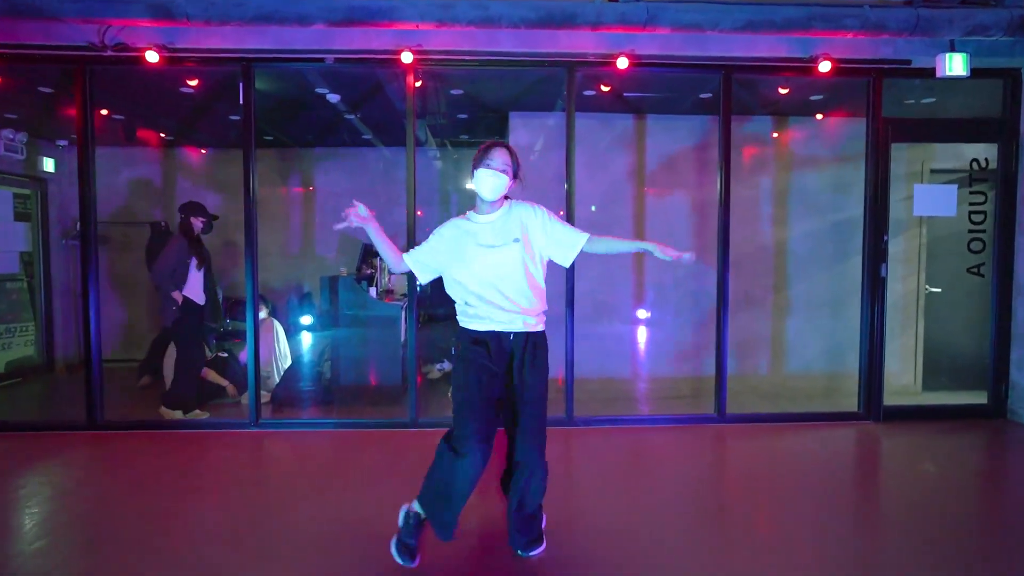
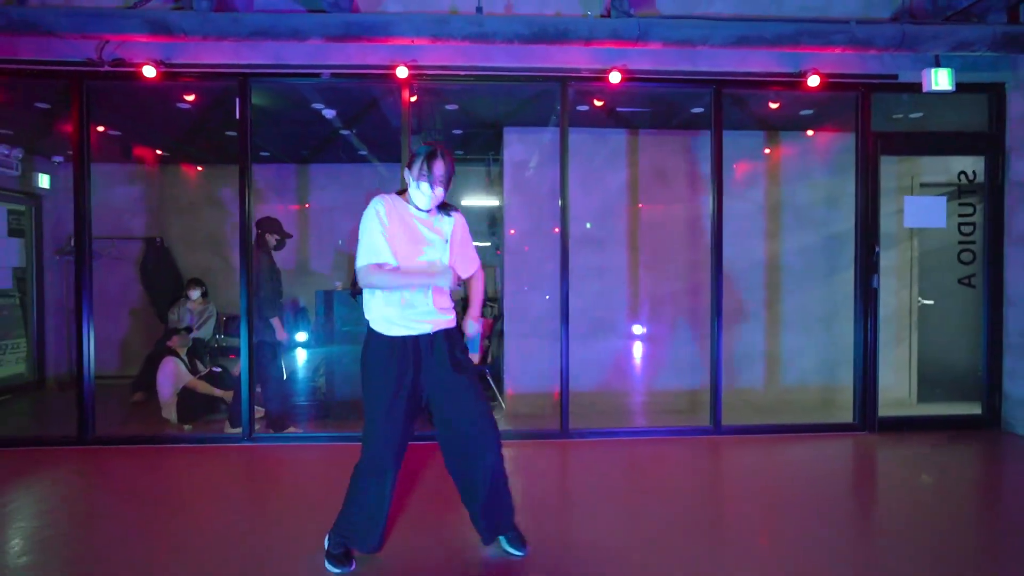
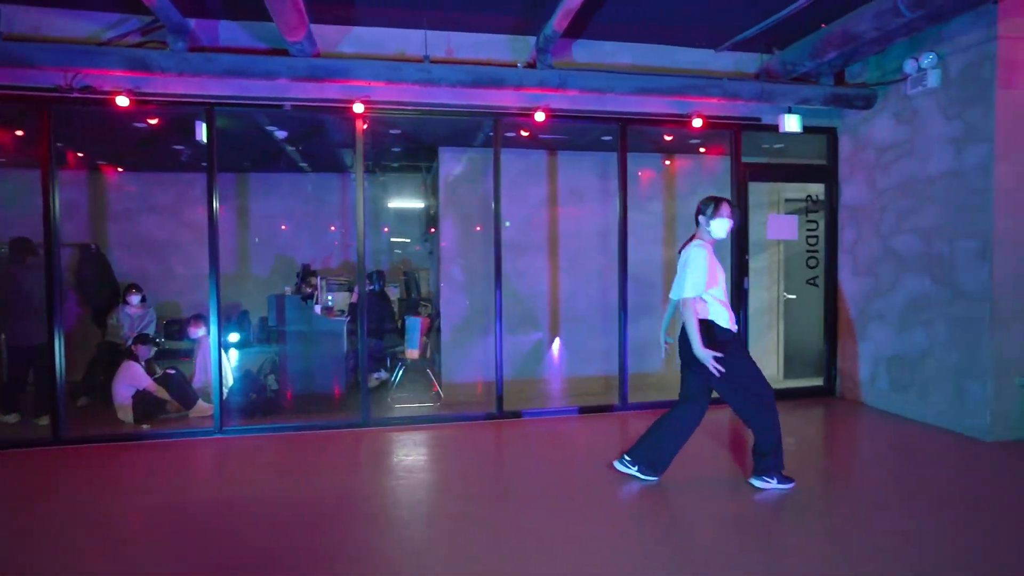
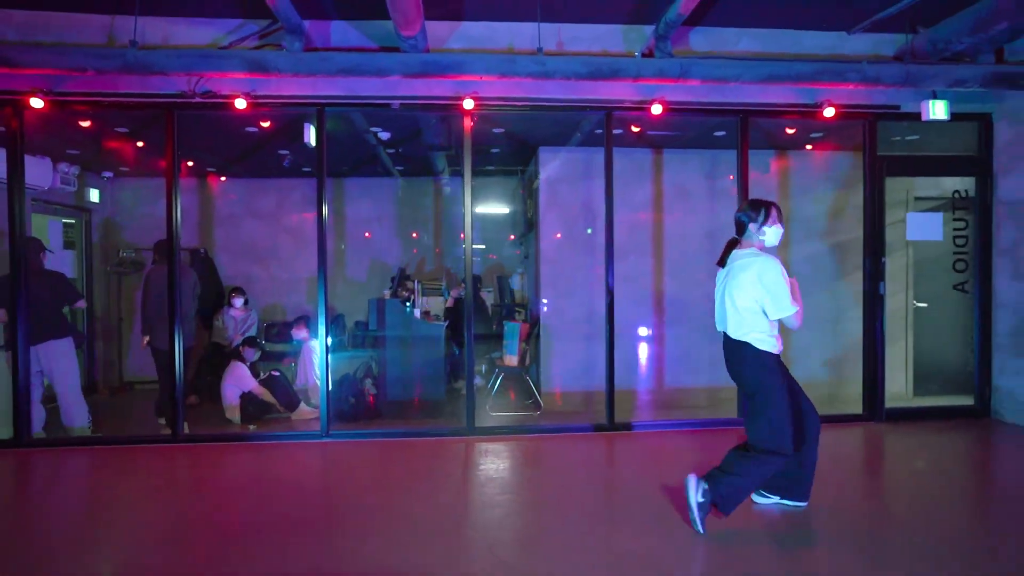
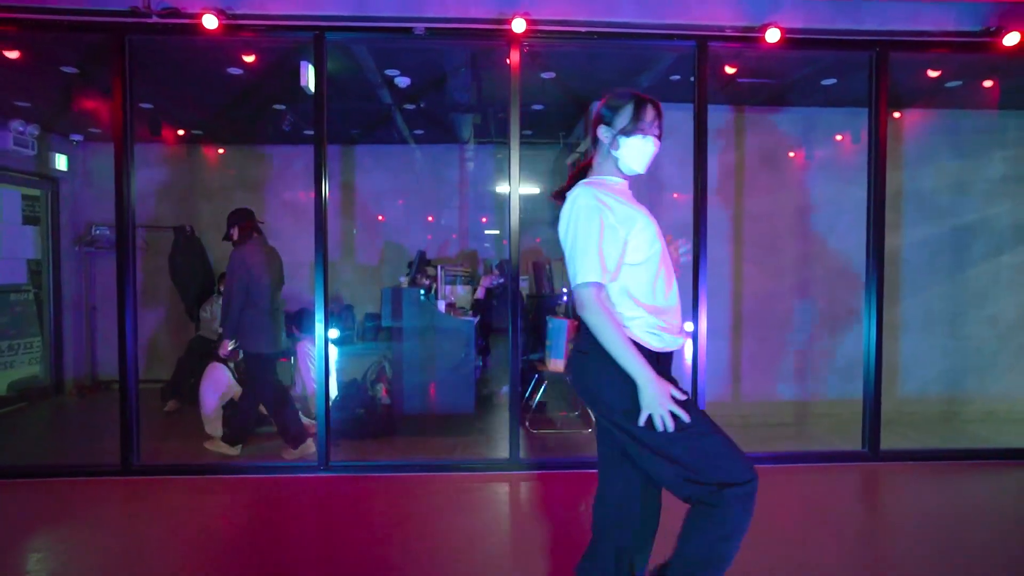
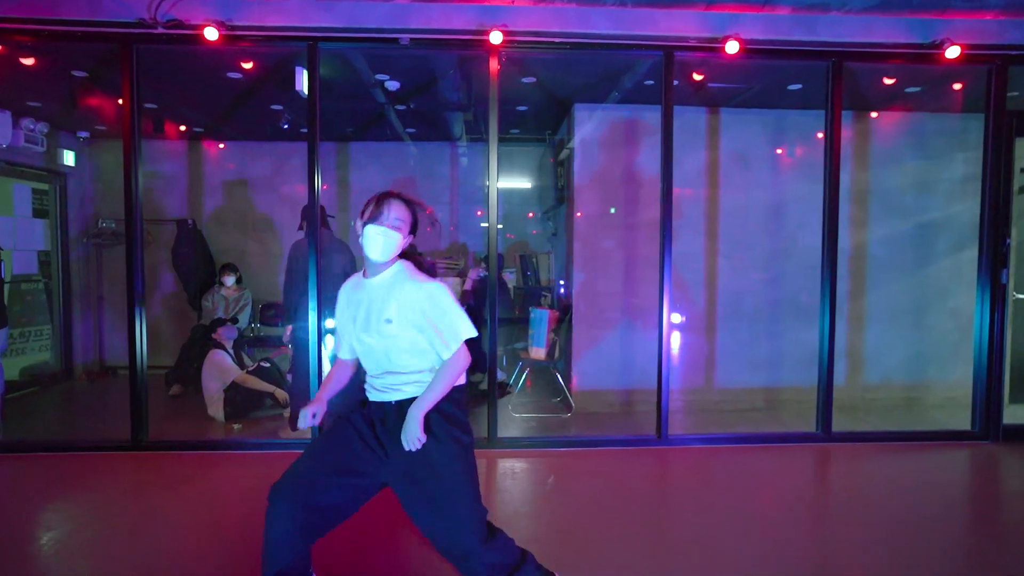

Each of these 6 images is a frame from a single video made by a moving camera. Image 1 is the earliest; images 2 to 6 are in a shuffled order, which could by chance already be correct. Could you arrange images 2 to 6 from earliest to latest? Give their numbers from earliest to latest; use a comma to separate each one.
2, 6, 5, 4, 3
